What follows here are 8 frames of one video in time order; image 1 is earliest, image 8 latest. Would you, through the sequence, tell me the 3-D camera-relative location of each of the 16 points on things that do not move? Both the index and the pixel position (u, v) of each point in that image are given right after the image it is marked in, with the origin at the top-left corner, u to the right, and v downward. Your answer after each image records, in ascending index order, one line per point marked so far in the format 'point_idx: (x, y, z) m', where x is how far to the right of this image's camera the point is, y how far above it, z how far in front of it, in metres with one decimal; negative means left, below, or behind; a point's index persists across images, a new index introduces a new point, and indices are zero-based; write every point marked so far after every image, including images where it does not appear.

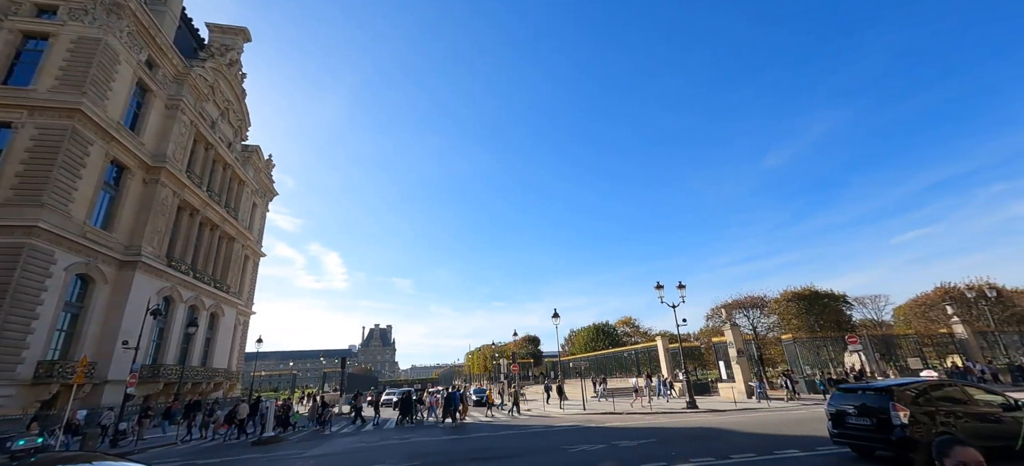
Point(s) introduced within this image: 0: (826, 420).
0: (+11.8, -7.1, +16.2) m
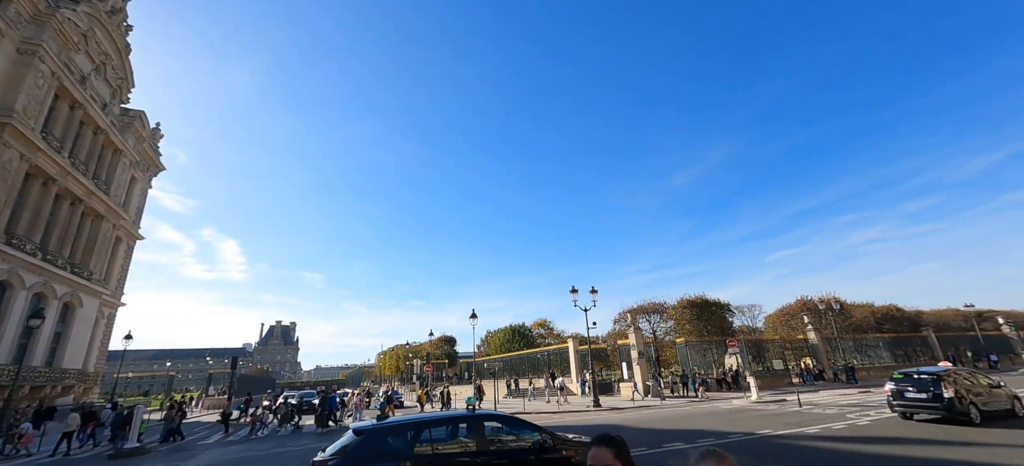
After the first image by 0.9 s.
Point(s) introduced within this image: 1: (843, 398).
0: (+8.2, -7.7, +18.0) m
1: (+14.2, -6.8, +17.9) m
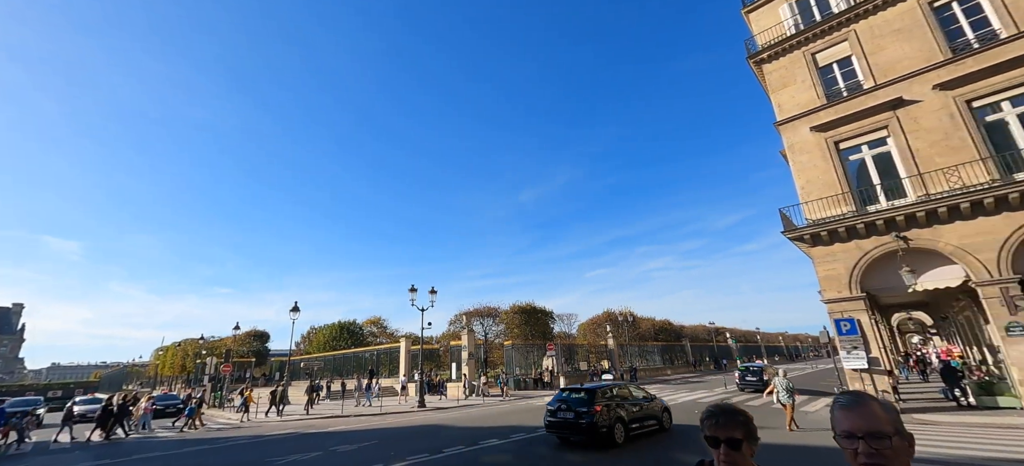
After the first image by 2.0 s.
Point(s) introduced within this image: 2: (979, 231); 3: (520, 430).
0: (+0.4, -8.3, +19.8) m
1: (+6.1, -8.2, +22.0) m
2: (+13.6, 0.0, +12.5) m
3: (+0.3, -7.6, +16.6) m
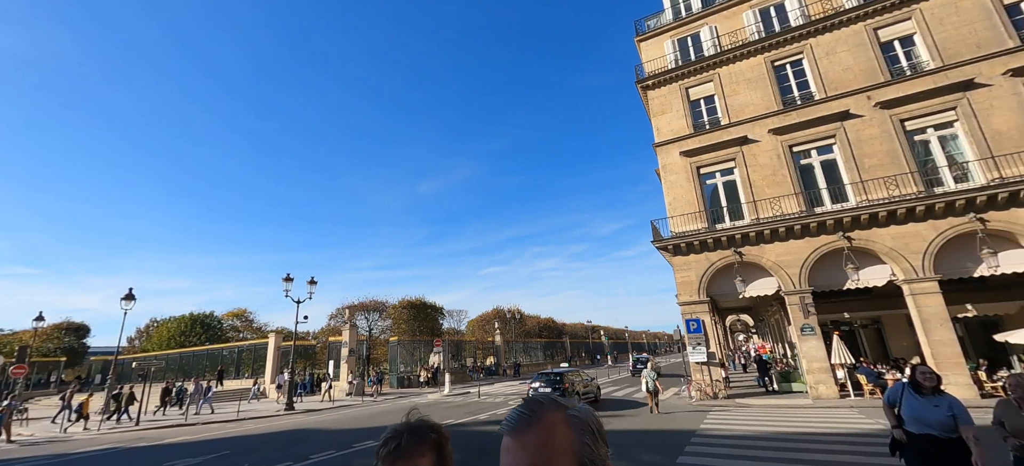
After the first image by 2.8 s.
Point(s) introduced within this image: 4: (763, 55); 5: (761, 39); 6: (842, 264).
0: (-4.9, -8.0, +19.3) m
1: (-0.1, -8.3, +22.8) m
2: (+10.2, -0.6, +15.7) m
3: (-4.2, -7.3, +16.1) m
4: (+10.1, +7.2, +17.1) m
5: (+10.0, +7.8, +17.0) m
6: (+11.6, -1.1, +15.1) m
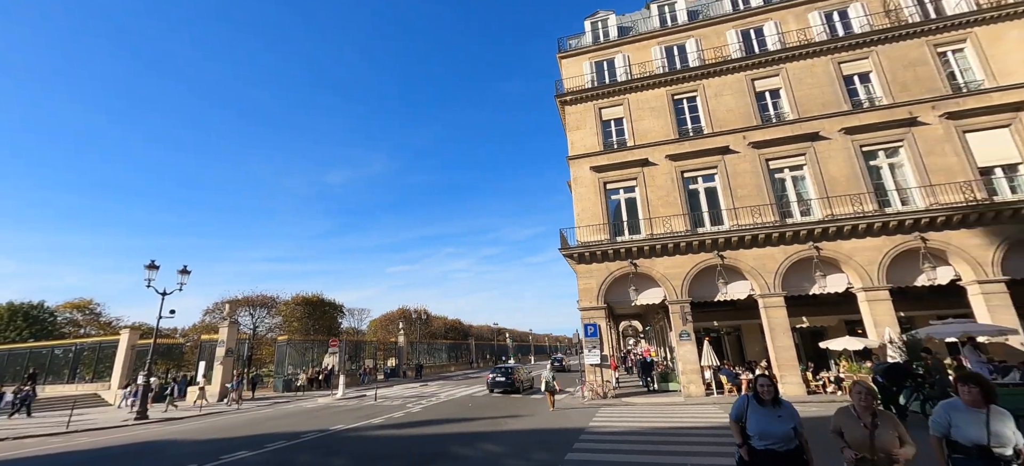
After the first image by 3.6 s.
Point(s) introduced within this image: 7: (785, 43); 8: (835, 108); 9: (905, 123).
0: (-9.3, -7.6, +17.6) m
1: (-5.4, -8.2, +22.1) m
2: (+6.7, -1.3, +17.6) m
3: (-7.8, -7.0, +14.7) m
4: (+6.9, +6.5, +19.1) m
5: (+6.8, +7.1, +19.0) m
6: (+8.2, -1.8, +17.4) m
7: (+11.7, +8.1, +18.1) m
8: (+12.8, +5.0, +16.9) m
9: (+14.7, +4.1, +15.9) m
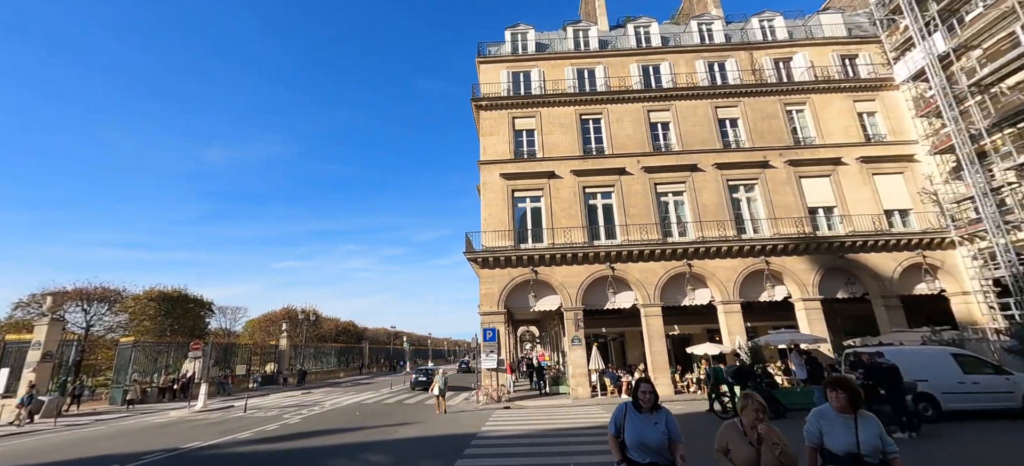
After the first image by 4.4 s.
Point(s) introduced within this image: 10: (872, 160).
0: (-13.2, -6.9, +14.6) m
1: (-10.6, -7.8, +19.9) m
2: (+2.6, -1.8, +18.7) m
3: (-11.0, -6.4, +12.1) m
4: (+3.0, +6.0, +20.4) m
5: (+3.0, +6.6, +20.2) m
6: (+4.1, -2.4, +18.8) m
7: (+8.0, +7.3, +20.6) m
8: (+9.2, +4.1, +19.7) m
9: (+11.1, +3.1, +19.1) m
10: (+16.1, +3.3, +19.0) m
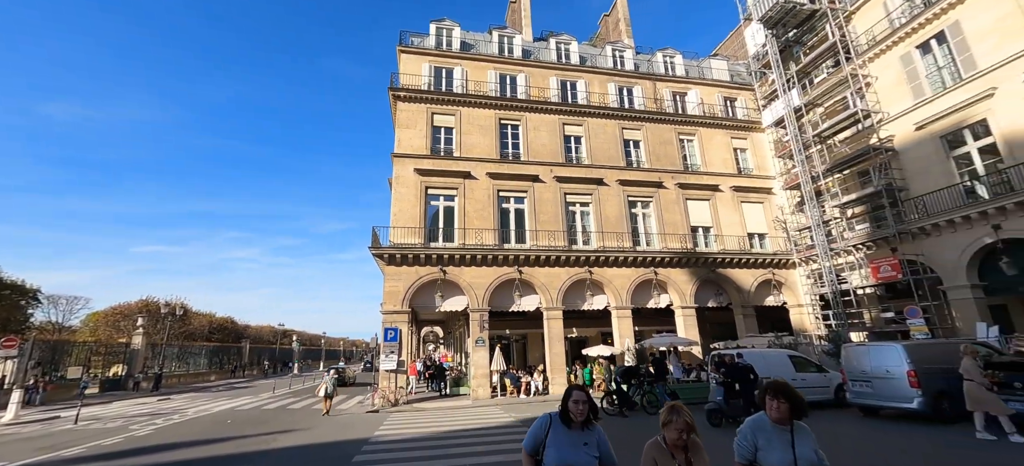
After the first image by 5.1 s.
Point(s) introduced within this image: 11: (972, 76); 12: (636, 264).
0: (-16.2, -5.9, +11.0) m
1: (-14.9, -6.9, +16.8) m
2: (-1.4, -1.8, +18.8) m
3: (-13.4, -5.5, +9.2) m
4: (-0.9, +5.9, +20.6) m
5: (-0.8, +6.5, +20.4) m
6: (0.0, -2.6, +19.2) m
7: (+4.0, +6.8, +22.0) m
8: (+5.1, +3.5, +21.3) m
9: (+7.1, +2.4, +21.3) m
10: (+11.9, +2.3, +22.3) m
11: (+16.8, +5.7, +15.6) m
12: (+5.8, -1.4, +19.9) m
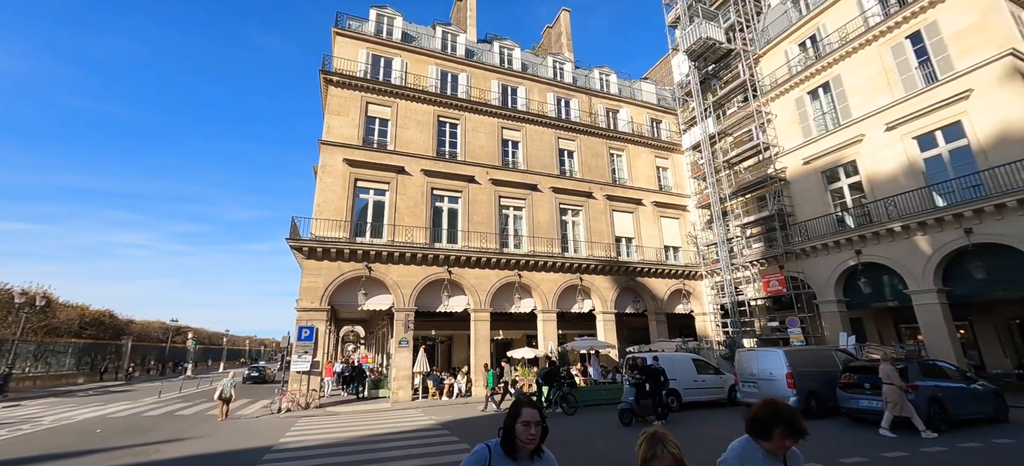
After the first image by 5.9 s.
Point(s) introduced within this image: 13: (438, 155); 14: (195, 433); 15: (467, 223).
0: (-17.8, -4.9, +8.0) m
1: (-17.7, -6.0, +13.9) m
2: (-4.4, -1.7, +18.3) m
3: (-14.7, -4.7, +6.6) m
4: (-3.8, +6.0, +20.2) m
5: (-3.7, +6.6, +20.1) m
6: (-3.2, -2.6, +18.9) m
7: (+0.8, +6.6, +22.5) m
8: (+1.9, +3.2, +22.0) m
9: (+3.7, +2.0, +22.2) m
10: (+8.3, +1.6, +24.1) m
11: (+14.5, +4.7, +18.4) m
12: (+2.5, -1.8, +20.7) m
13: (-3.5, +3.6, +19.8) m
14: (-10.8, -6.9, +14.7) m
15: (-2.1, +0.5, +19.5) m
